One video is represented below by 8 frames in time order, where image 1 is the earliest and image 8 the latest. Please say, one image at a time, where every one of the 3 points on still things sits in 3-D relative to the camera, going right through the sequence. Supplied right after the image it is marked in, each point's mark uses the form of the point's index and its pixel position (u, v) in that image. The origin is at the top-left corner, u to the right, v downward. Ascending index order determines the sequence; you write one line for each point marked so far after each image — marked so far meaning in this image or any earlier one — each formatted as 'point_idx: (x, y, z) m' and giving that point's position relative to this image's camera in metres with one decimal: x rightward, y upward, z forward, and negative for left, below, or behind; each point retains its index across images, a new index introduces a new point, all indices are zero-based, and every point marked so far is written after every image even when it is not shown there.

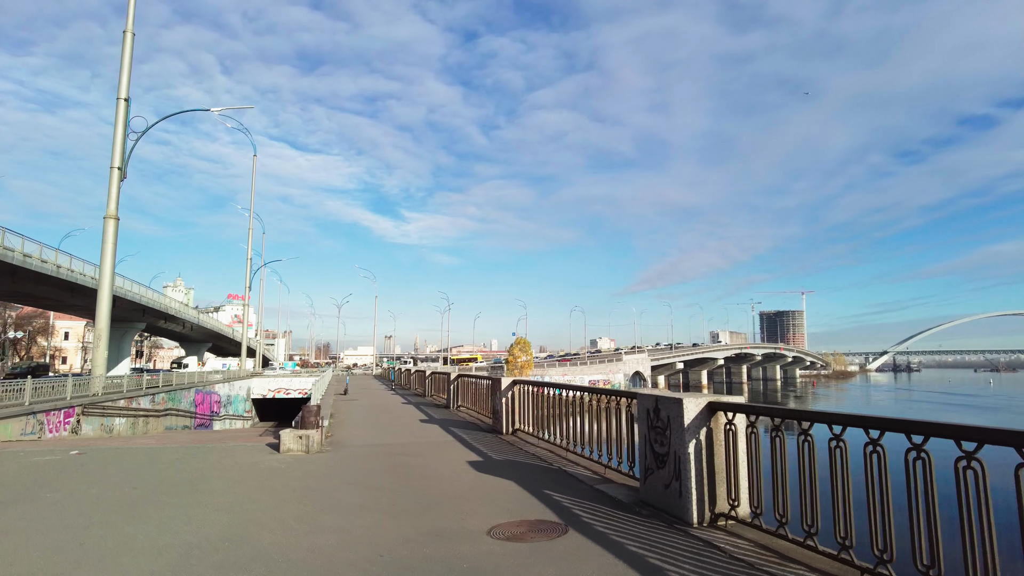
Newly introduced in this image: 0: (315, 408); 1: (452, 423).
0: (-4.0, -2.4, +11.7) m
1: (-1.5, -3.7, +15.6) m
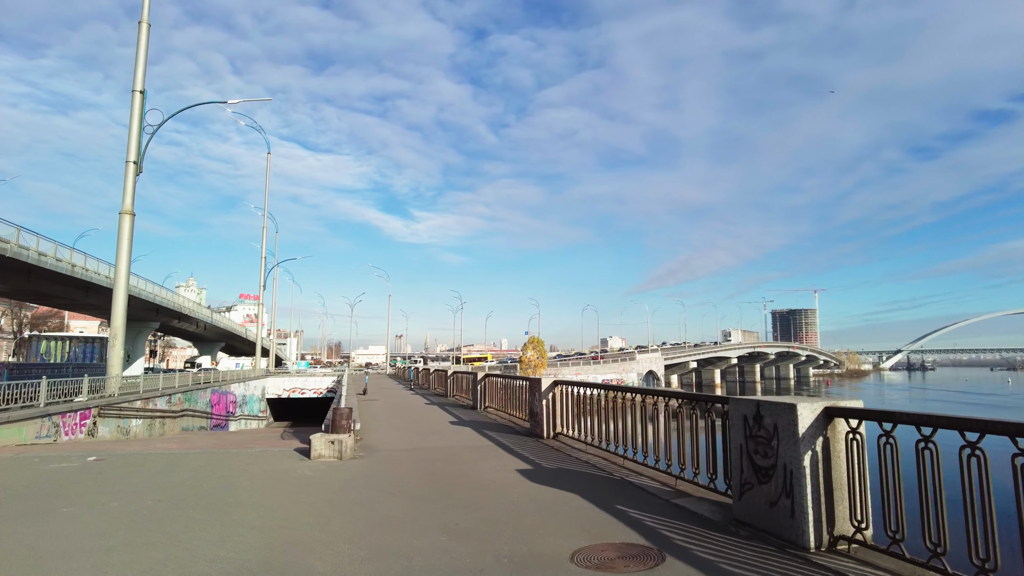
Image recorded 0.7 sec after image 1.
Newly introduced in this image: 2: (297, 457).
0: (-3.1, -2.3, +10.9) m
1: (-0.6, -3.5, +14.8) m
2: (-3.7, -3.0, +10.1) m
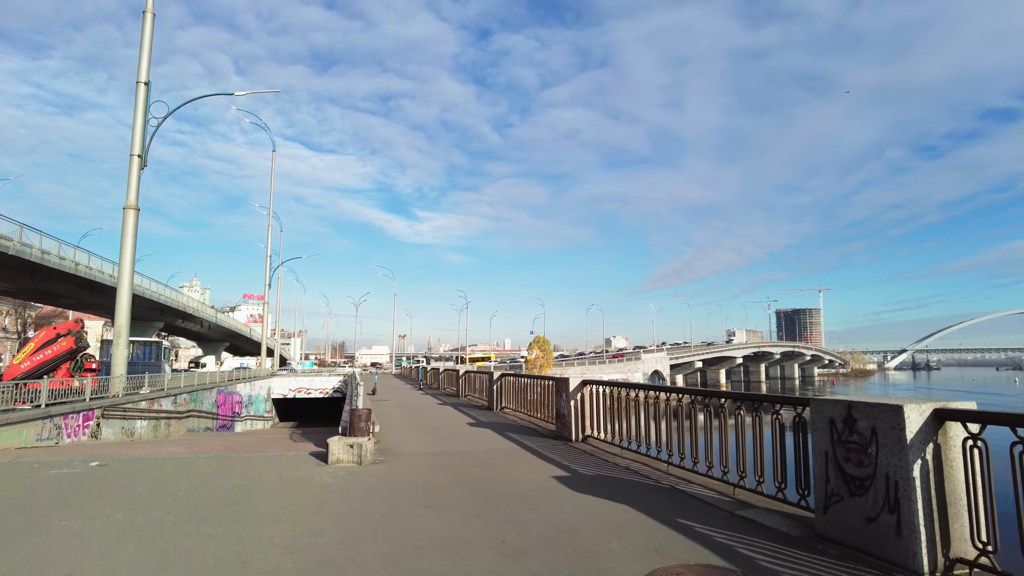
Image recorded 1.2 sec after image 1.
0: (-2.6, -2.2, +10.3) m
1: (-0.1, -3.4, +14.1) m
2: (-3.2, -2.8, +9.4) m
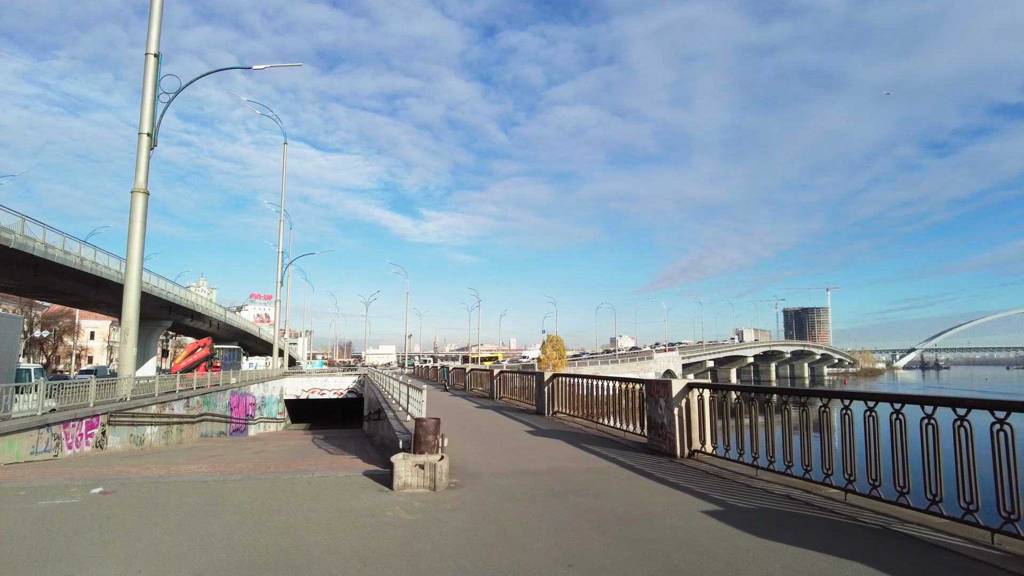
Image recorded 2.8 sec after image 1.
0: (-1.1, -1.9, +8.2) m
1: (+1.4, -3.1, +12.1) m
2: (-1.7, -2.6, +7.4) m
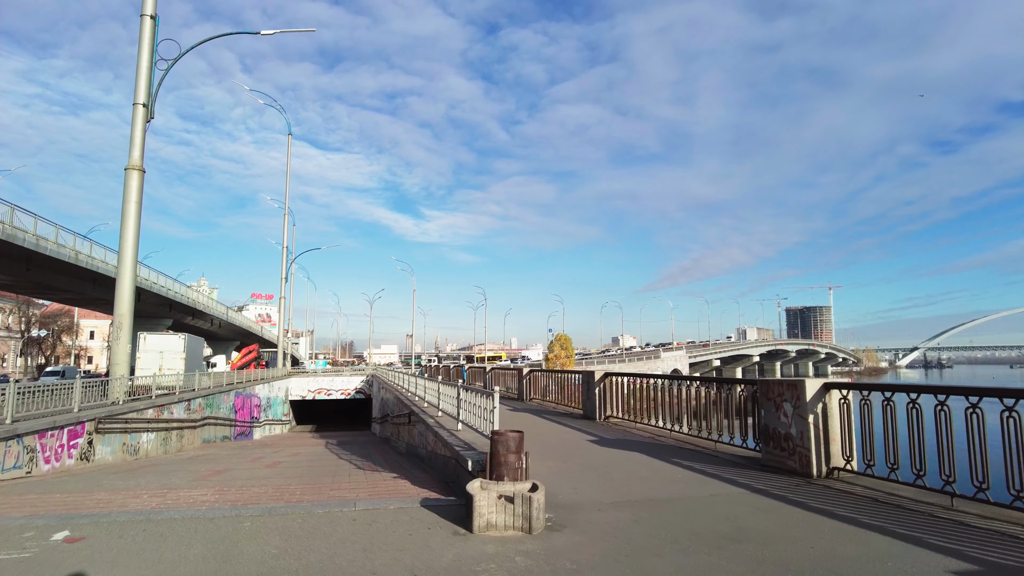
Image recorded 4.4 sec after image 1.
0: (0.0, -1.6, +6.2) m
1: (+2.6, -2.8, +10.0) m
2: (-0.6, -2.2, +5.4) m
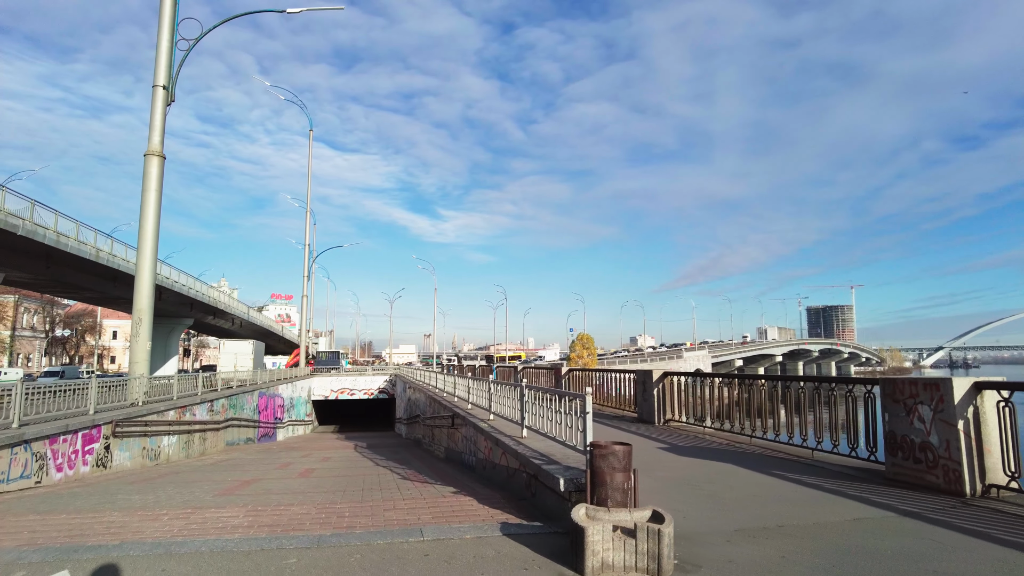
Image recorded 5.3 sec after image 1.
0: (+0.9, -1.4, +4.9) m
1: (+3.6, -2.6, +8.7) m
2: (+0.3, -2.0, +4.1) m
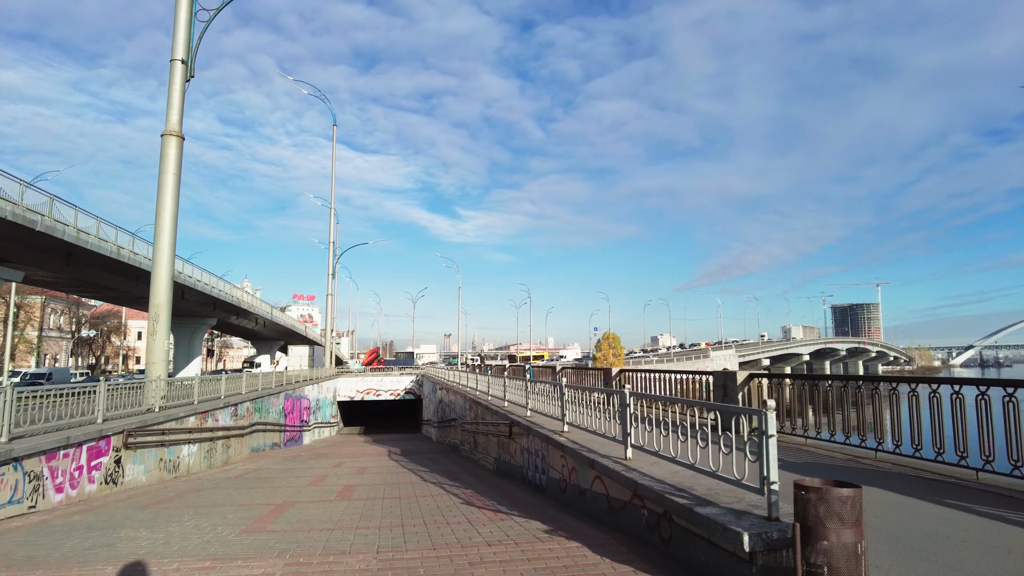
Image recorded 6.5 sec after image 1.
0: (+1.9, -1.2, +3.2) m
1: (+4.7, -2.3, +6.9) m
2: (+1.3, -1.8, +2.4) m
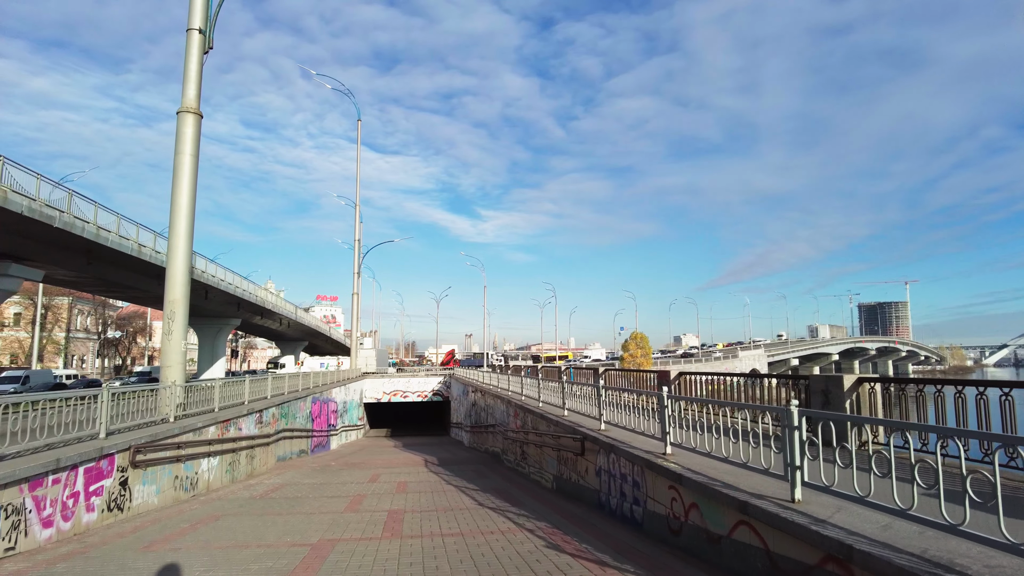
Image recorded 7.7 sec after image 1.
0: (+2.8, -1.0, +1.5) m
1: (+5.7, -2.1, +5.0) m
2: (+2.1, -1.6, +0.7) m
